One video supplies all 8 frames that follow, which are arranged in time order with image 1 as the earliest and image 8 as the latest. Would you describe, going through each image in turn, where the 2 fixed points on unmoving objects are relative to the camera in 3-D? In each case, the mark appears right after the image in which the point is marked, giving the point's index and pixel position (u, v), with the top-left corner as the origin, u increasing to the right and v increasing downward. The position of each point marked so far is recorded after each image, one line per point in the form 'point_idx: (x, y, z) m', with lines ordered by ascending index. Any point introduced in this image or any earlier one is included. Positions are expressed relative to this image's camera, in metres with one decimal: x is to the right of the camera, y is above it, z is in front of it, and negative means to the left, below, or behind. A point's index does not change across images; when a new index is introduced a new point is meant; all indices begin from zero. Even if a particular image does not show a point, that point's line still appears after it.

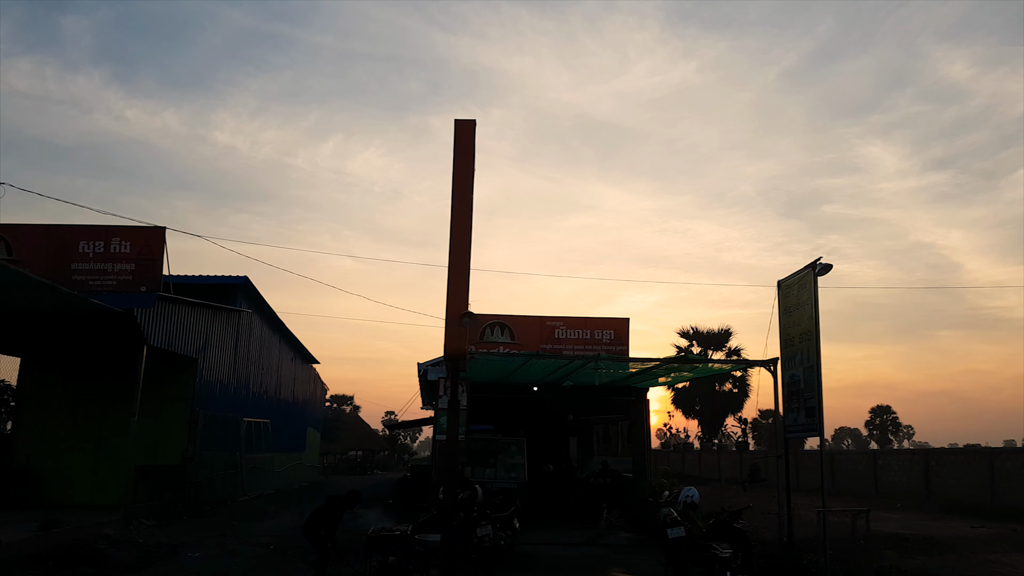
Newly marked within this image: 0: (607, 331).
0: (+2.6, -1.2, +17.1) m
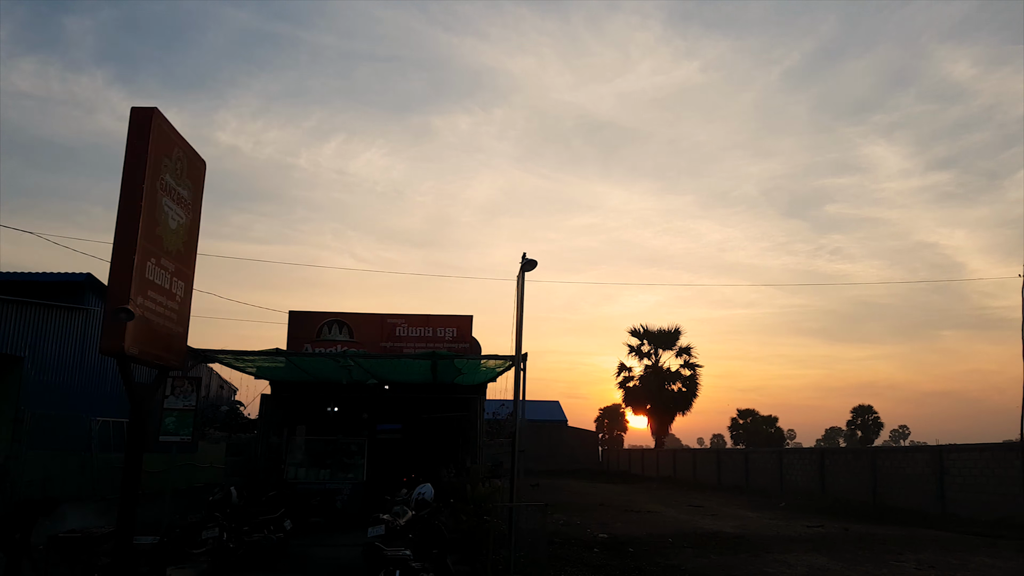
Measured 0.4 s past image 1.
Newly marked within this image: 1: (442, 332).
0: (-1.7, -1.1, +17.0) m
1: (-1.9, -1.2, +17.1) m
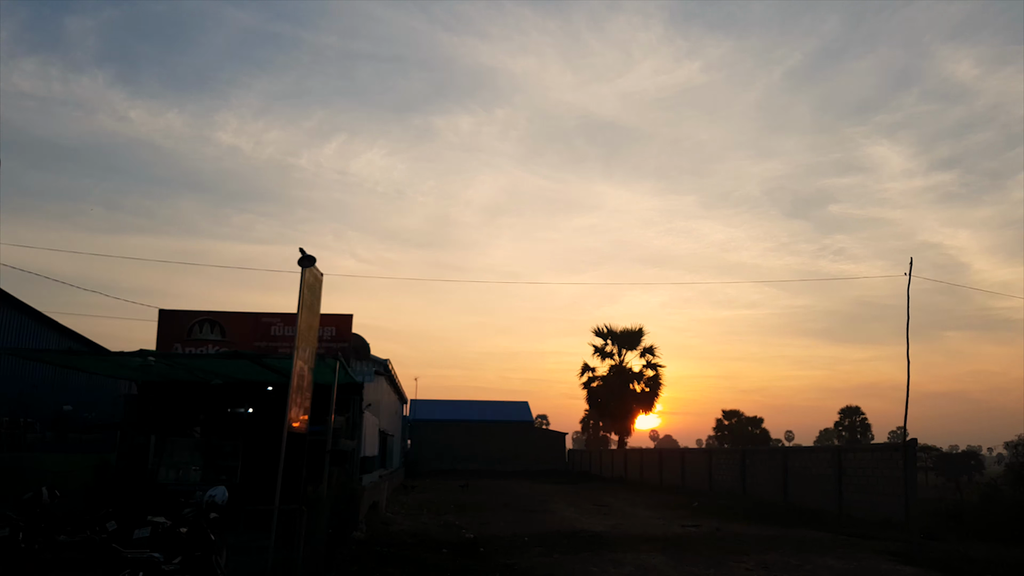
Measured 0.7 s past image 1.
0: (-5.1, -1.1, +16.9) m
1: (-5.3, -1.2, +16.9) m
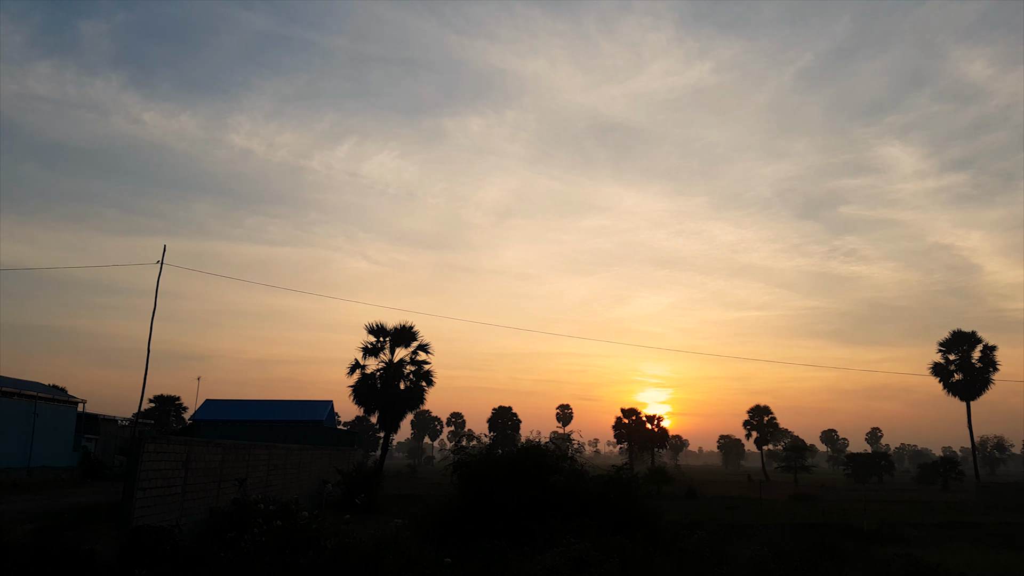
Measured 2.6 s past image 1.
0: (-25.9, -0.8, +16.6) m
1: (-26.1, -0.9, +16.6) m
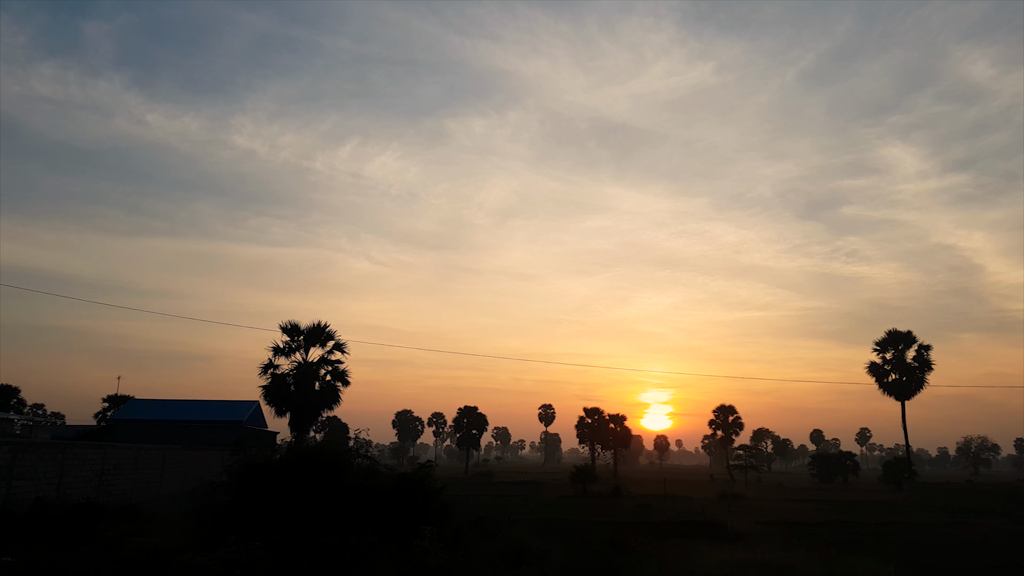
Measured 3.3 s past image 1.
0: (-33.6, -0.7, +16.5) m
1: (-33.8, -0.9, +16.5) m
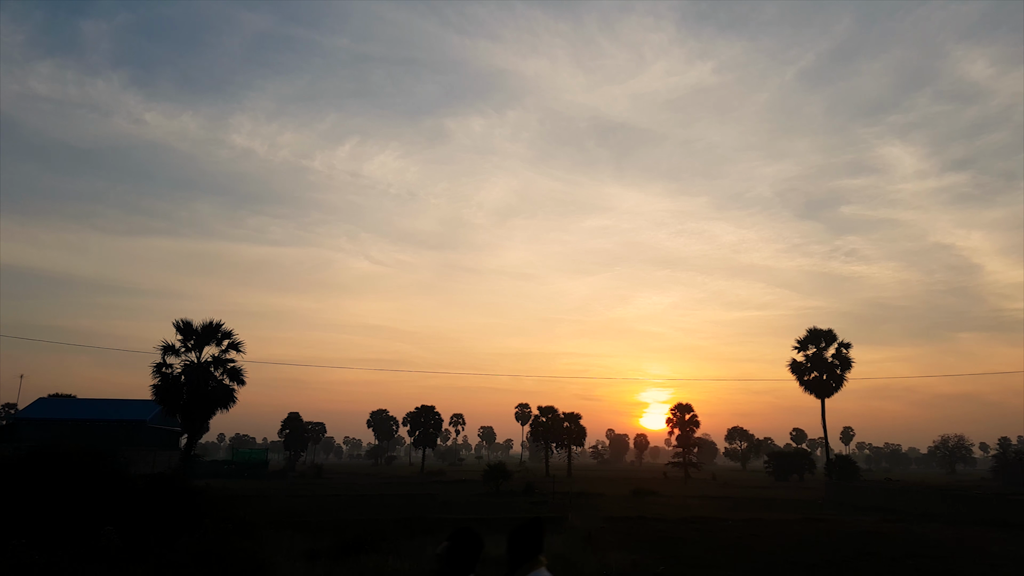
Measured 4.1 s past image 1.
0: (-42.8, -0.6, +16.1) m
1: (-42.9, -0.7, +16.1) m
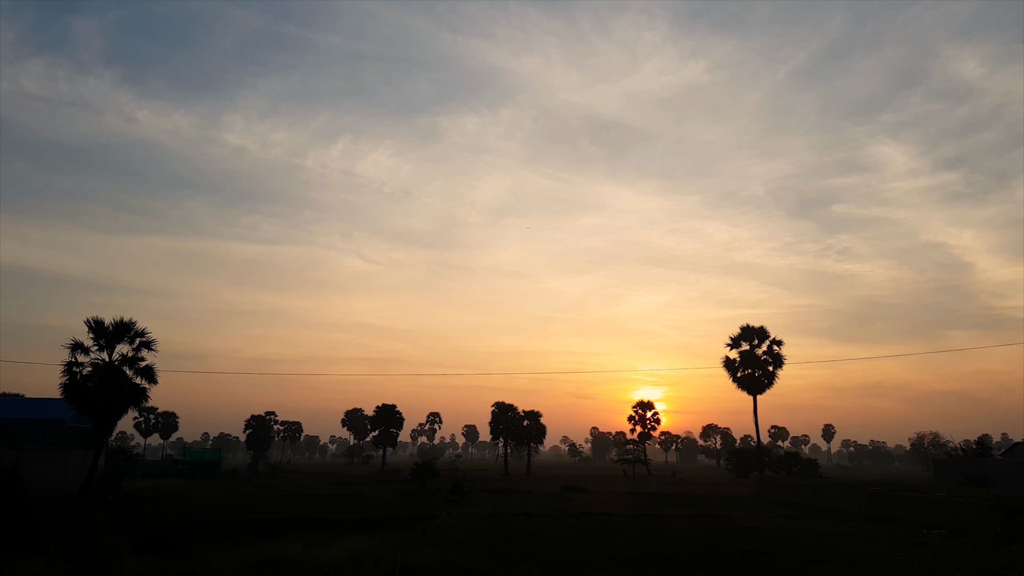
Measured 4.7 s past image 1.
0: (-49.8, -0.5, +15.3) m
1: (-50.0, -0.6, +15.4) m
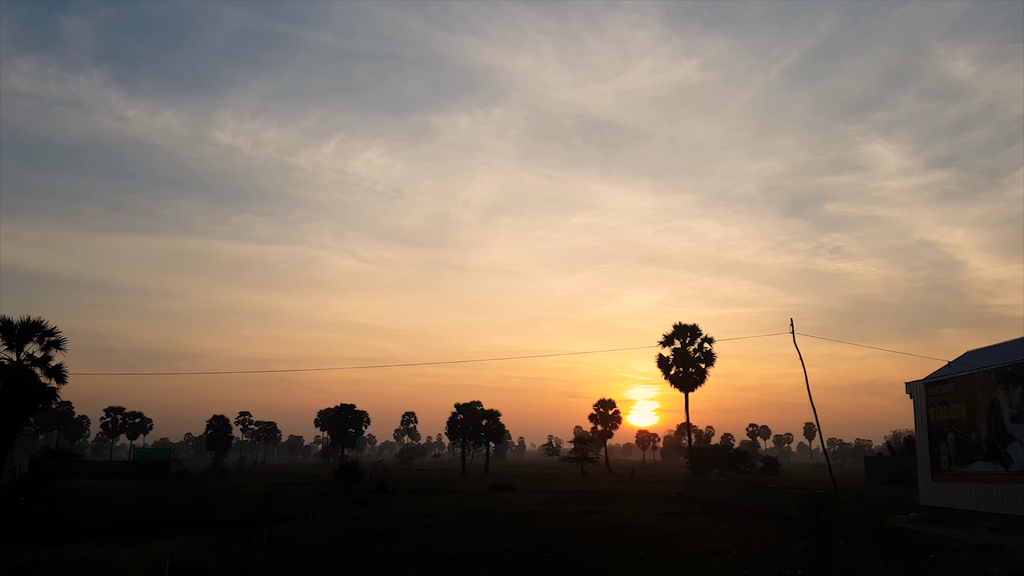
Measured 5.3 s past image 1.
0: (-57.0, -0.5, +14.5) m
1: (-57.2, -0.6, +14.6) m
